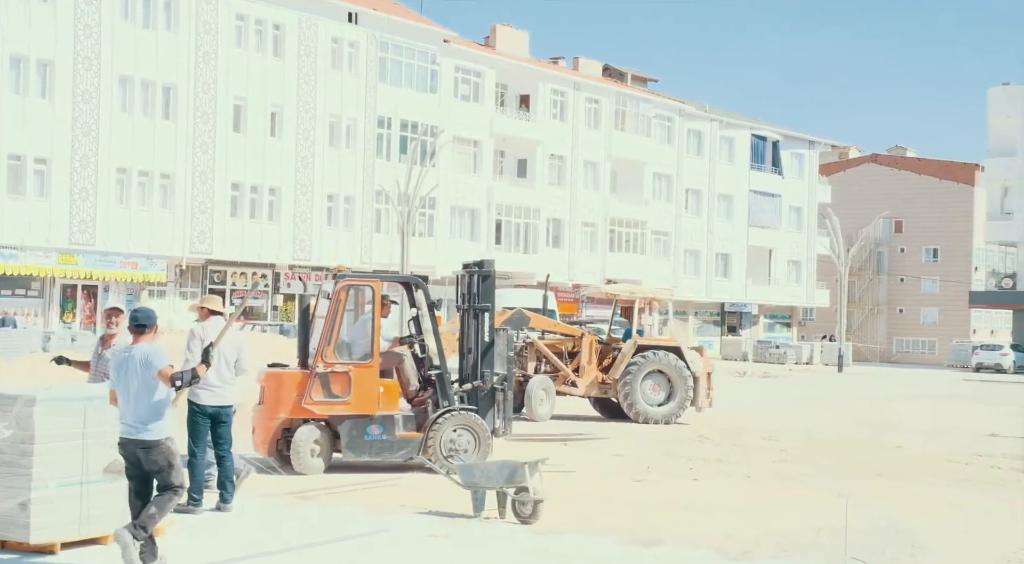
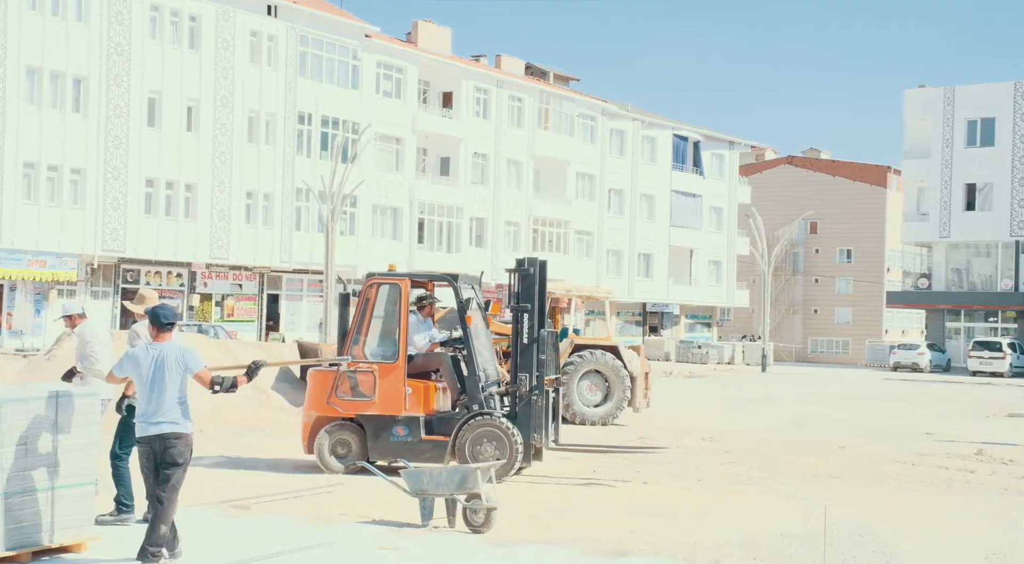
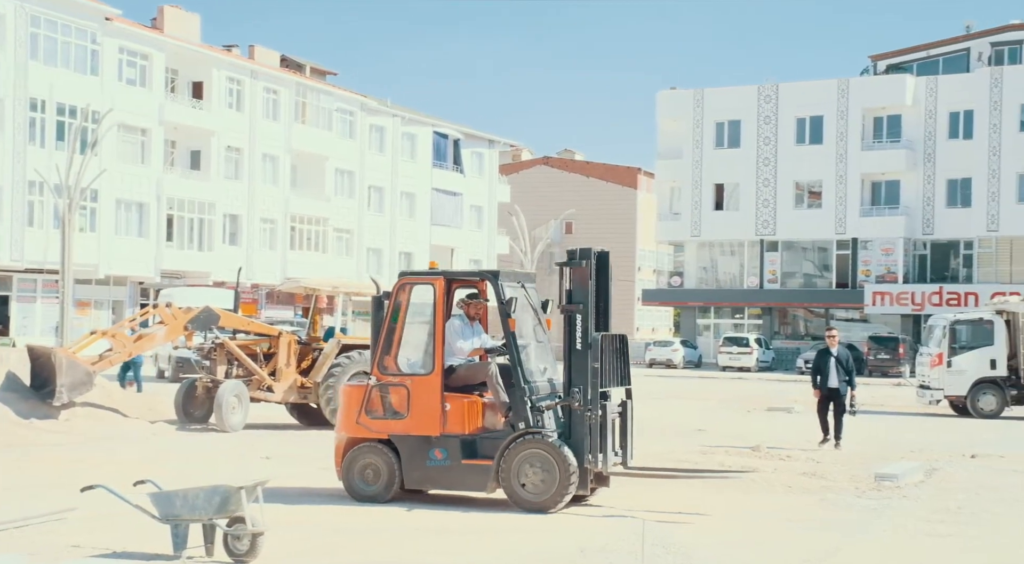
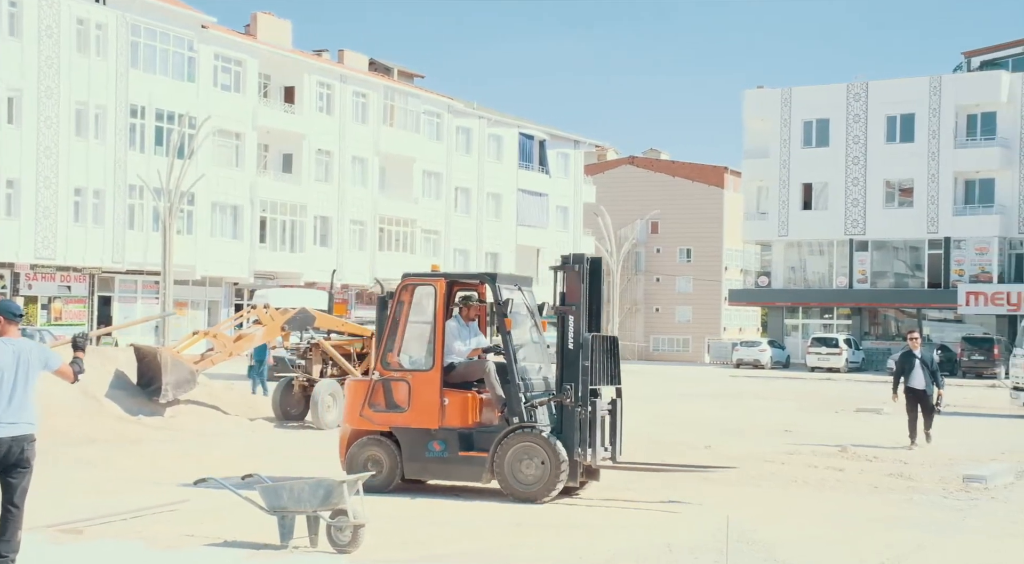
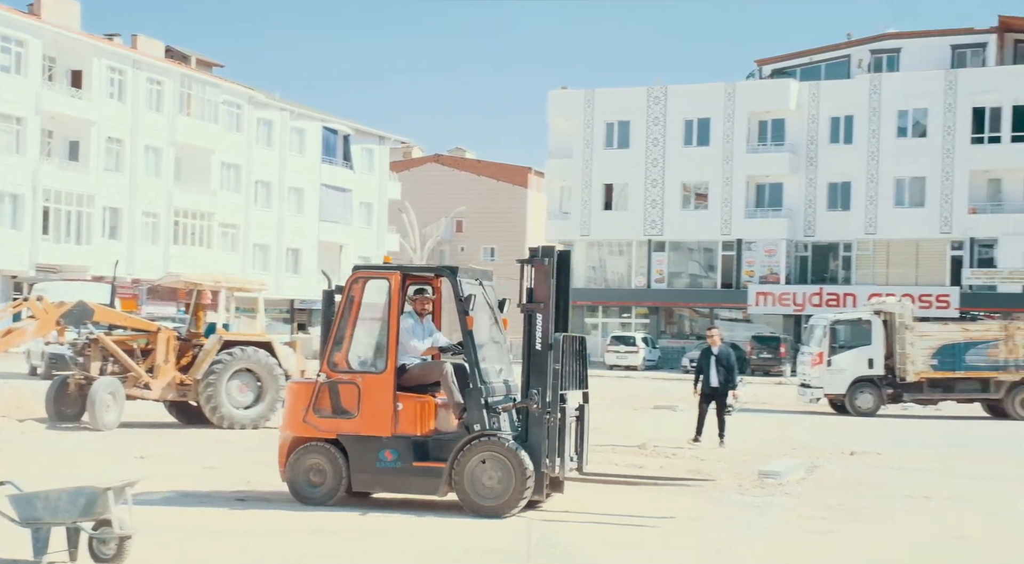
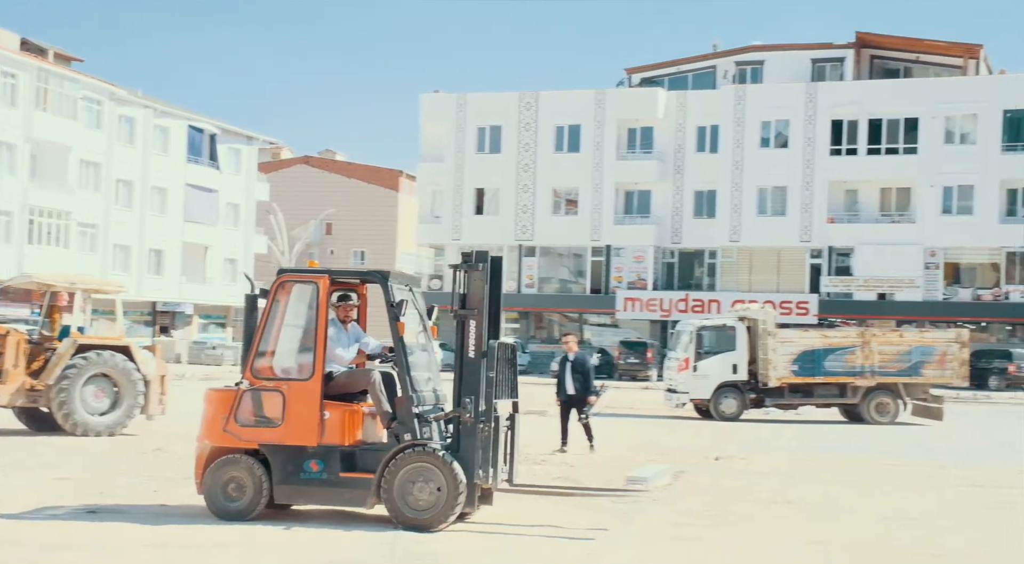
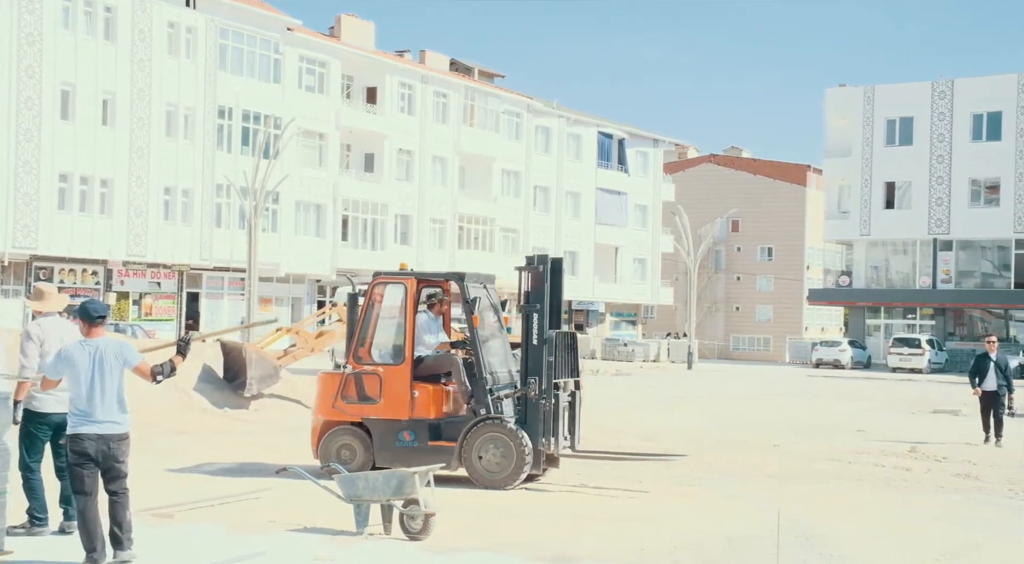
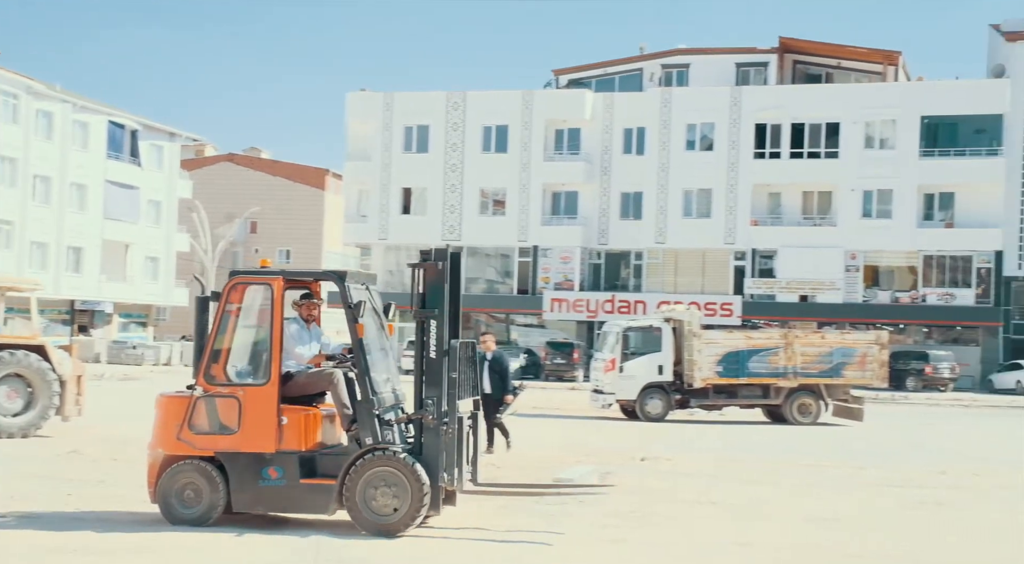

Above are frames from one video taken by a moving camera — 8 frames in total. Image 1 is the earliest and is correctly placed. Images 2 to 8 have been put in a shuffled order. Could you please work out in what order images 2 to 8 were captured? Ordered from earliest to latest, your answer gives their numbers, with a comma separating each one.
2, 7, 4, 3, 5, 6, 8
